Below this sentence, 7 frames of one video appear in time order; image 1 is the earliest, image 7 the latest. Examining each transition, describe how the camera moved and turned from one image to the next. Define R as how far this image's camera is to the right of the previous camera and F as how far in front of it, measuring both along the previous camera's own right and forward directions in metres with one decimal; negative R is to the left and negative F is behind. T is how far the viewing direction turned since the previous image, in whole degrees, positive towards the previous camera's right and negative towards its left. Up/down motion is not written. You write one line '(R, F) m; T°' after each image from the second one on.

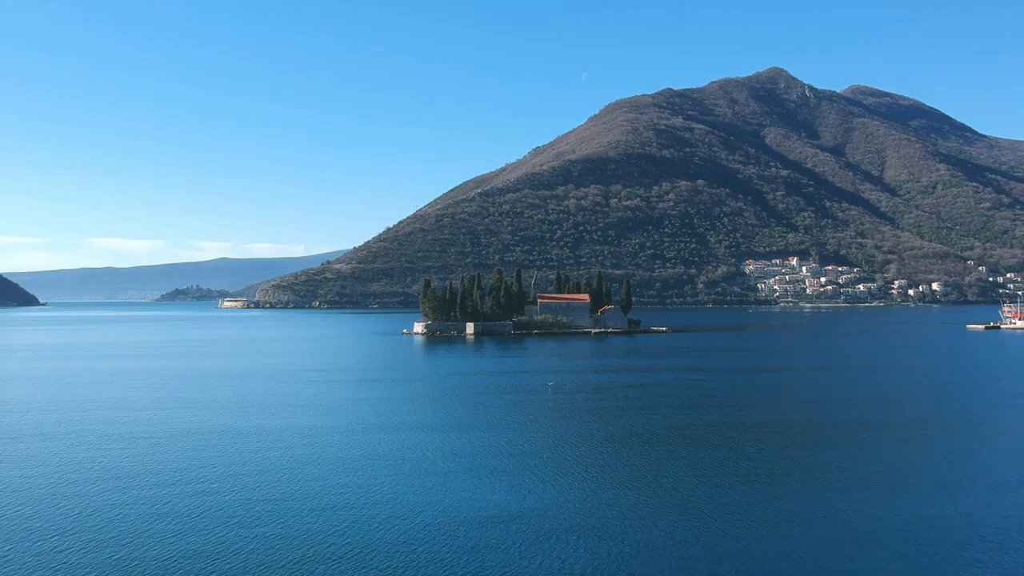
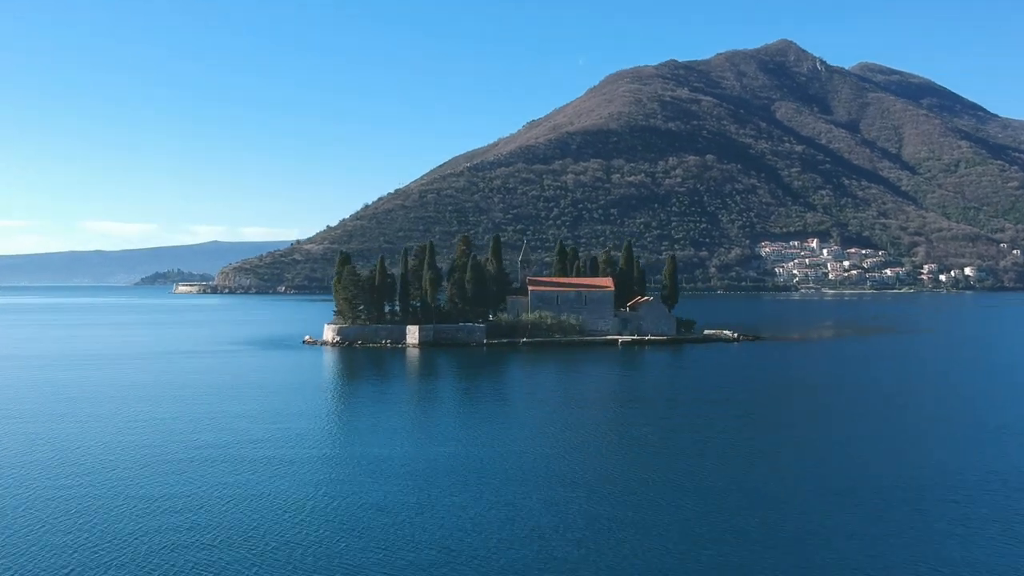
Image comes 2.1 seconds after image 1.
(+0.6, +16.6) m; 0°
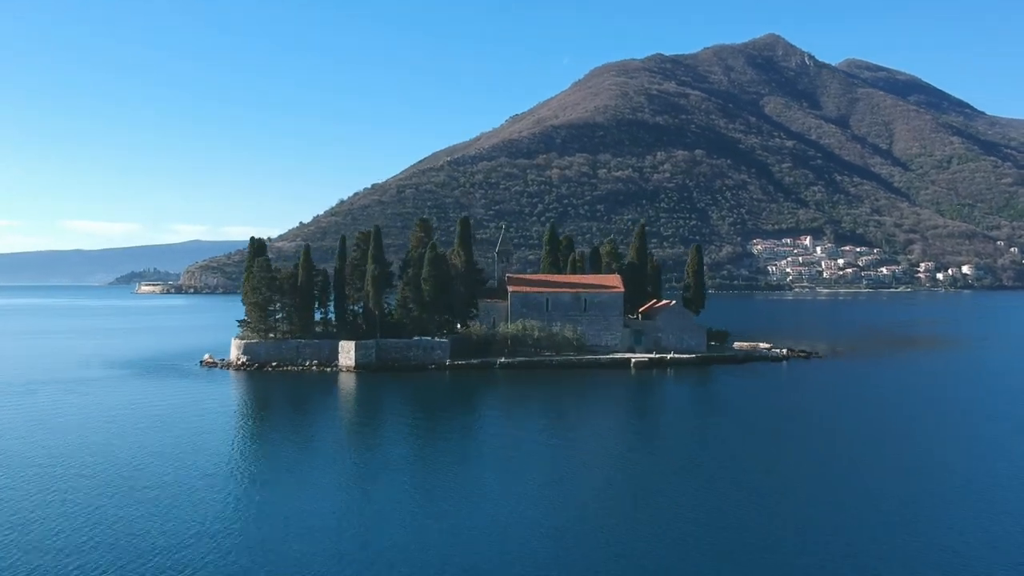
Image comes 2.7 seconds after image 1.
(+0.2, +6.7) m; +1°
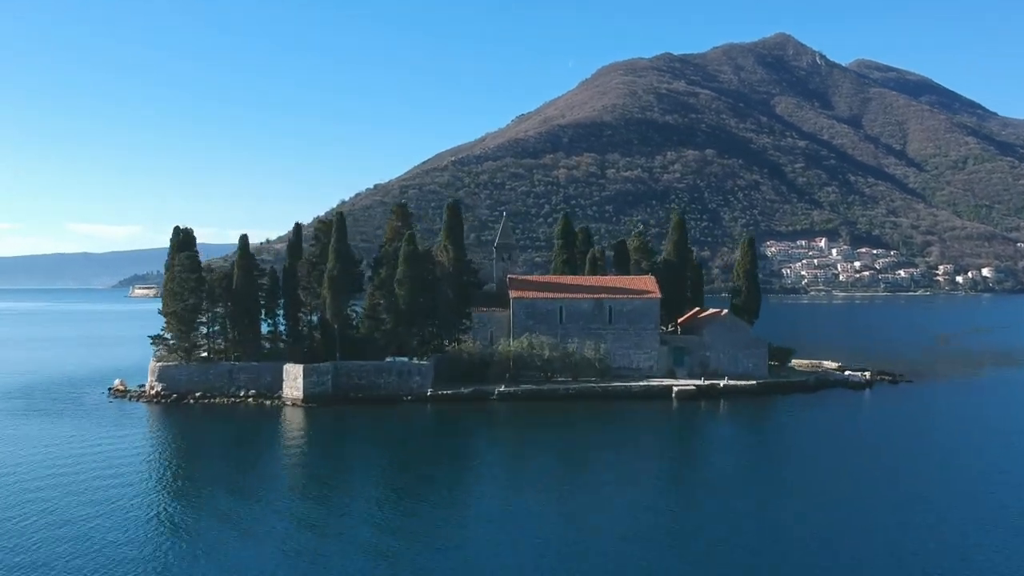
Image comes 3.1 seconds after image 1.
(+0.1, +4.3) m; 0°
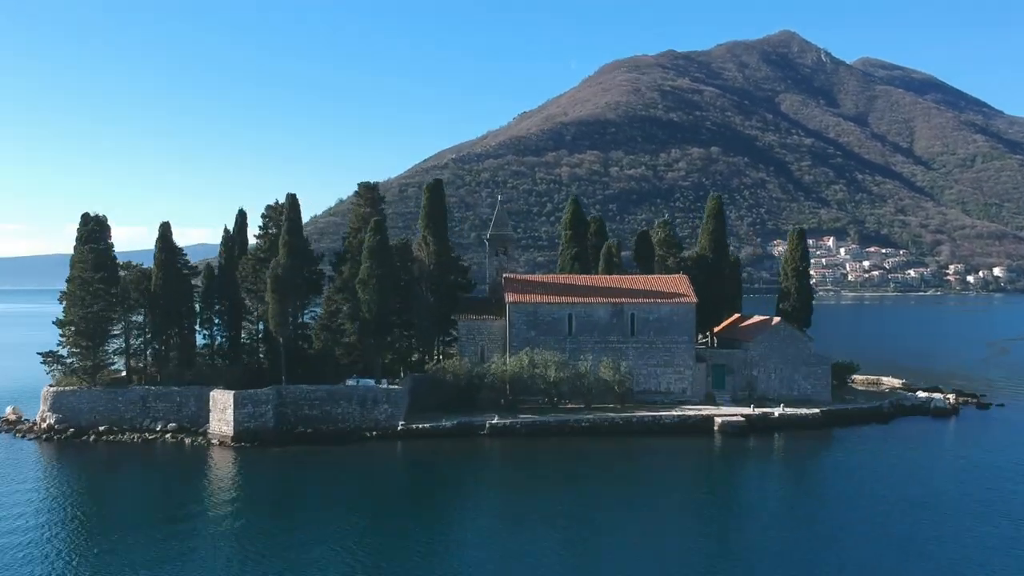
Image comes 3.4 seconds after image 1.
(+0.1, +3.0) m; 0°
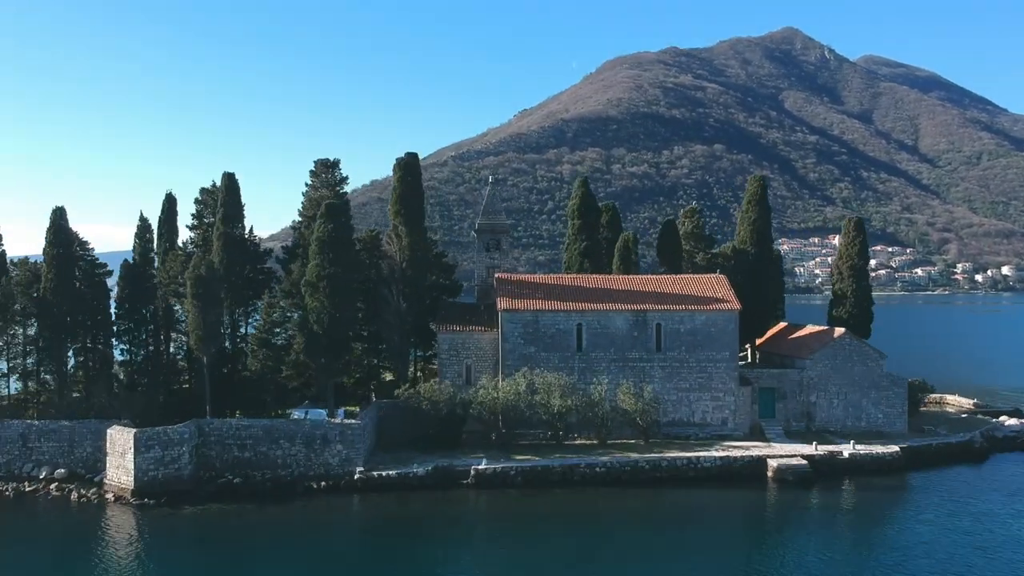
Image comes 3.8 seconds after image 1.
(+0.1, +2.4) m; 0°
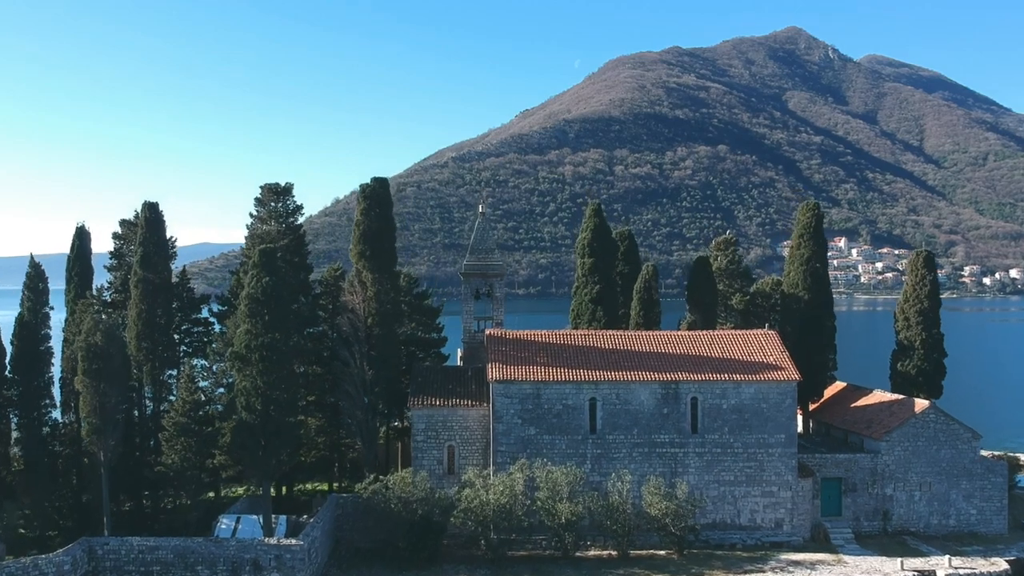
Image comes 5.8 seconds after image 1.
(+0.1, +1.9) m; 0°
